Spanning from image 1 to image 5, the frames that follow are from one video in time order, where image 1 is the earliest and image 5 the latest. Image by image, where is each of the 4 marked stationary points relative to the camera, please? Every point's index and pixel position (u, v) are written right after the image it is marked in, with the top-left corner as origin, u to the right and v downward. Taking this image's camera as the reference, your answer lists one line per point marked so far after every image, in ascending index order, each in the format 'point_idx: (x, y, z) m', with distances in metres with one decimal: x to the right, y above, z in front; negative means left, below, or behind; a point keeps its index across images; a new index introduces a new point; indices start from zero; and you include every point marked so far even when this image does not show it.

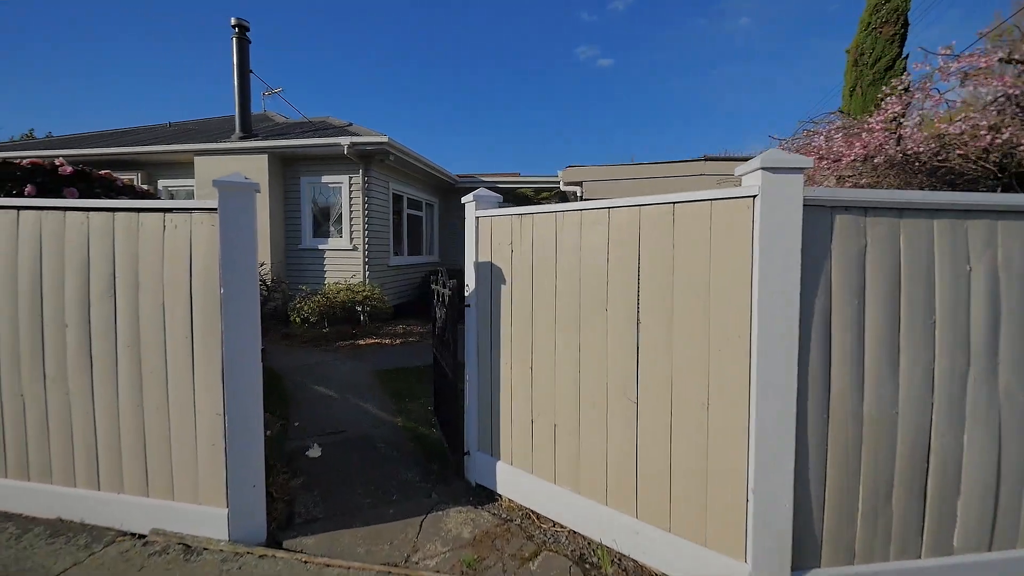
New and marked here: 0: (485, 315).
0: (-0.2, -0.2, +2.9) m
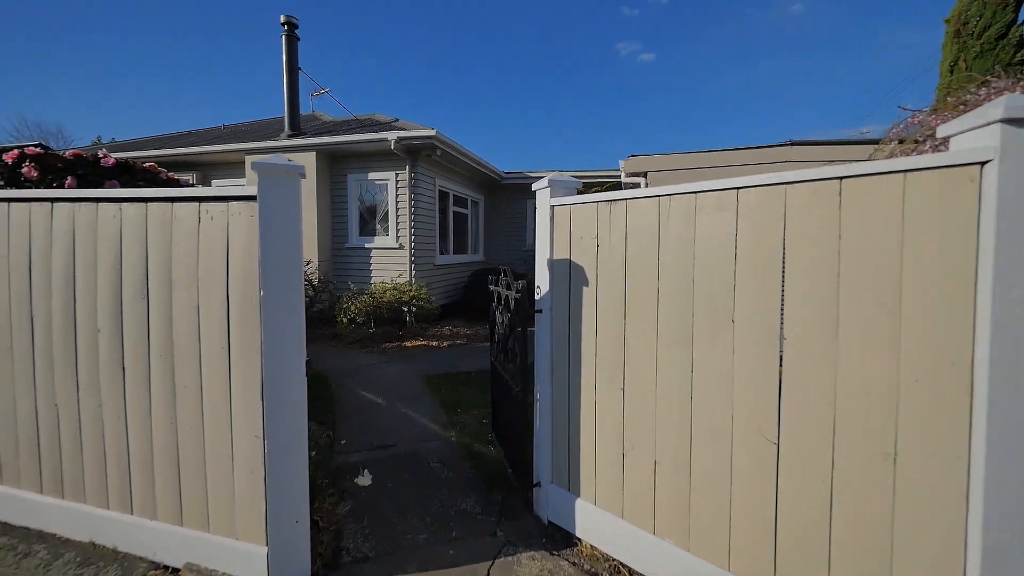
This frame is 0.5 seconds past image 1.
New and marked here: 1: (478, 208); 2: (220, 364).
0: (+0.3, -0.2, +2.4) m
1: (-0.9, +2.0, +11.1) m
2: (-1.4, -0.4, +2.1) m
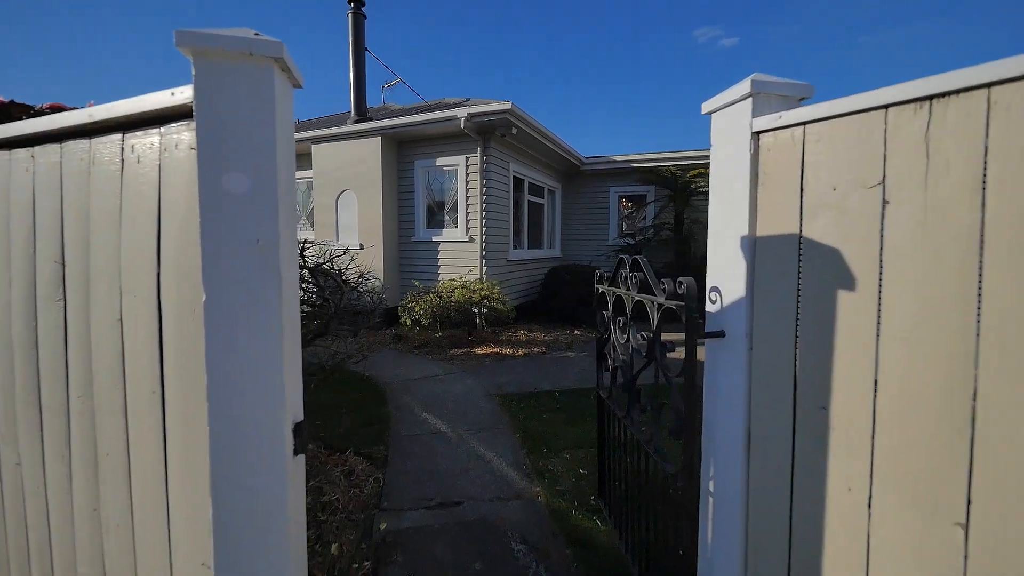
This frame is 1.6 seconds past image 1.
0: (+0.8, -0.2, +1.3) m
1: (+1.0, +2.1, +10.0) m
2: (-0.9, -0.3, +1.1) m
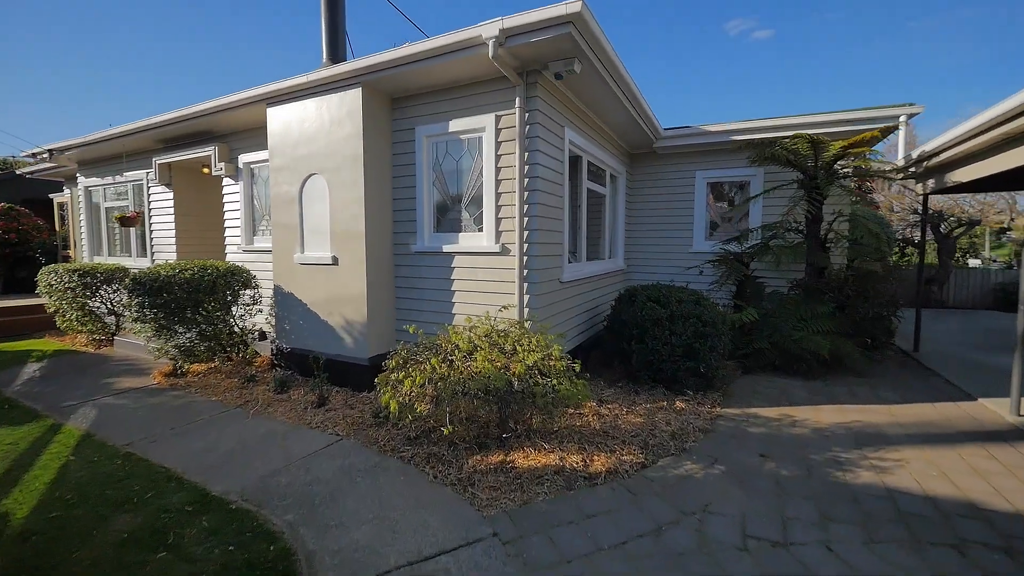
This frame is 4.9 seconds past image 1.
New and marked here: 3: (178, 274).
0: (+1.0, -0.6, -1.6) m
1: (+1.7, +1.7, +7.1) m
2: (-0.7, -0.8, -1.6) m
3: (-4.0, +0.2, +5.3) m
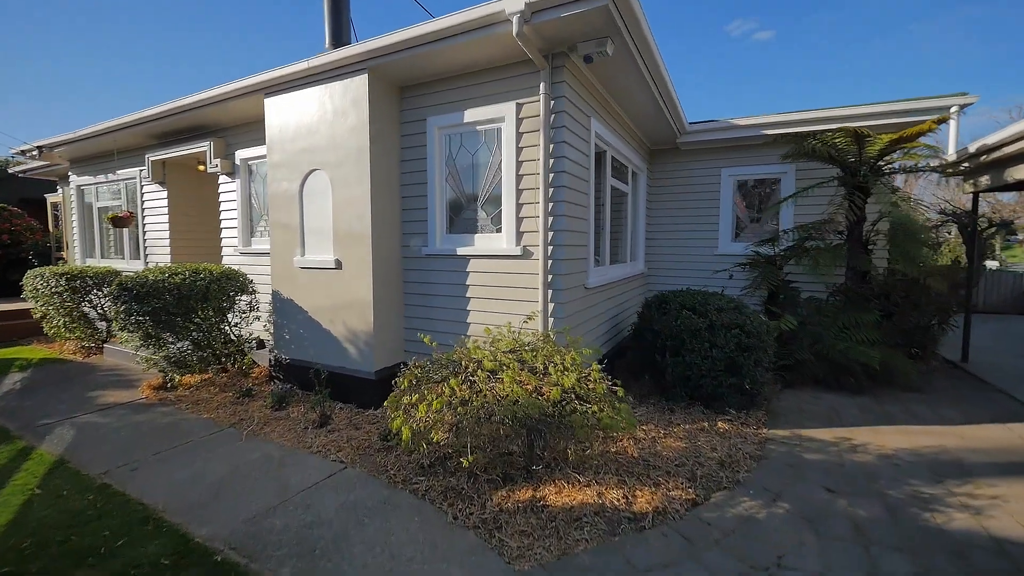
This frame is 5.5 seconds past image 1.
0: (+1.2, -0.7, -2.0) m
1: (+1.9, +1.6, +6.7) m
2: (-0.5, -0.8, -2.0) m
3: (-3.8, +0.1, +4.9) m
